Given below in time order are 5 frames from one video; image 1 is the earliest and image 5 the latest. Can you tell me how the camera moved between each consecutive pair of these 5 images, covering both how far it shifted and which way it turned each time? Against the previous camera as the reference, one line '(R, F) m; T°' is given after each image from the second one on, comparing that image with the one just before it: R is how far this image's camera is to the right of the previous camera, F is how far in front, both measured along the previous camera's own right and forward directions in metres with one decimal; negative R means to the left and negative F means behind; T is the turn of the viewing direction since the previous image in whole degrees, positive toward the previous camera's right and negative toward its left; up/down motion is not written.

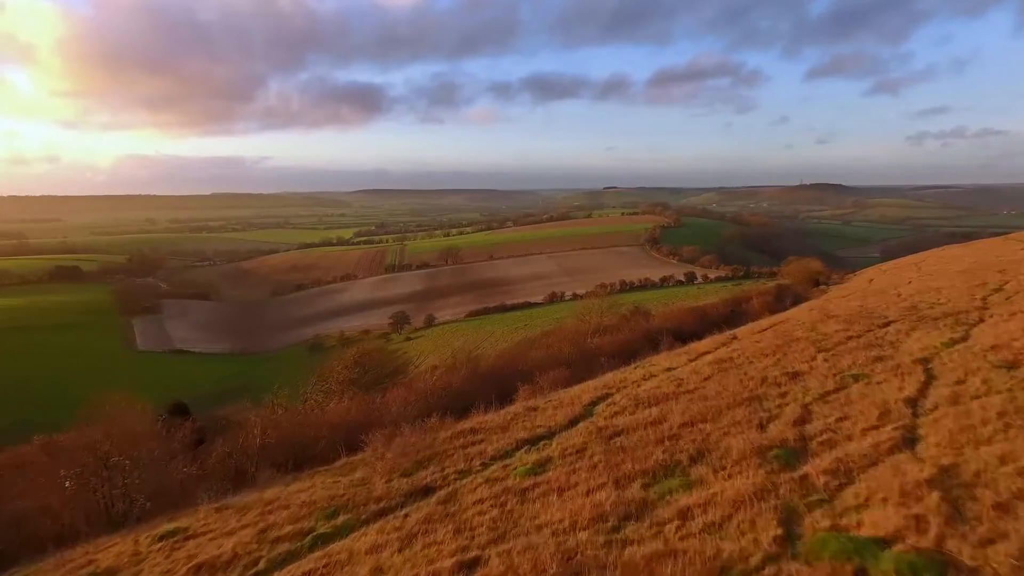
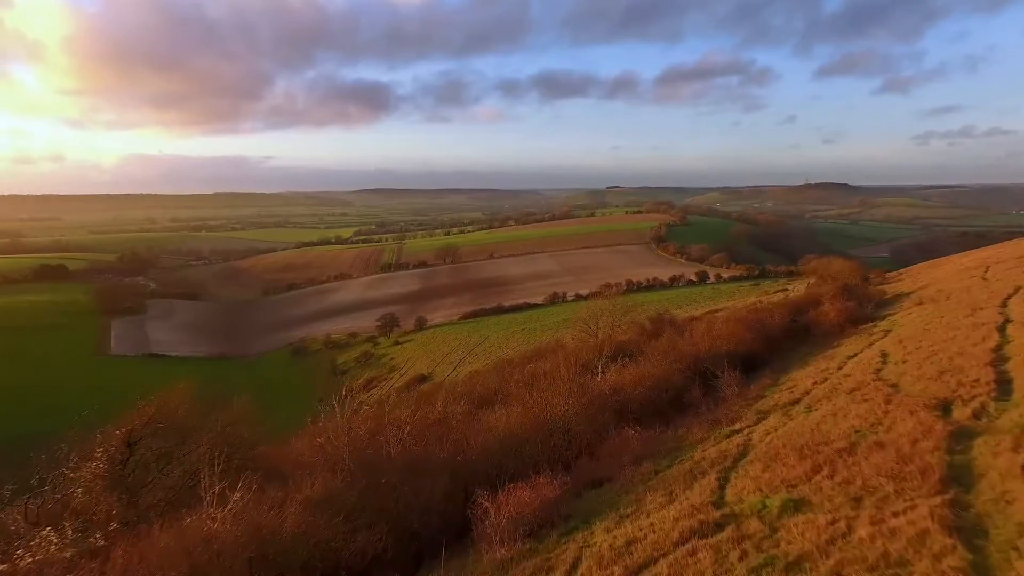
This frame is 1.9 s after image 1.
(+0.5, +3.8) m; 0°
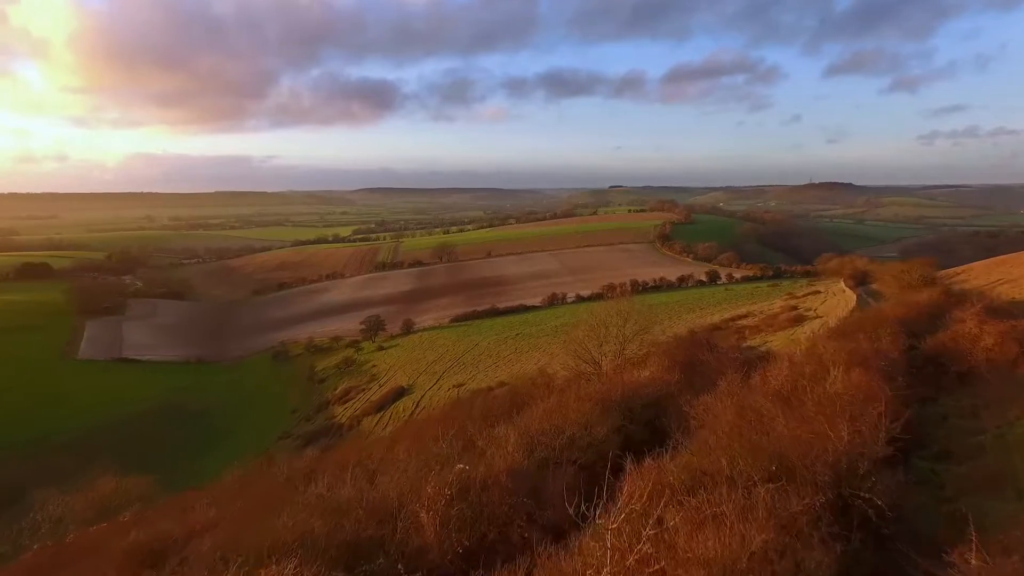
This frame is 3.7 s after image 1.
(+0.6, +3.7) m; 0°
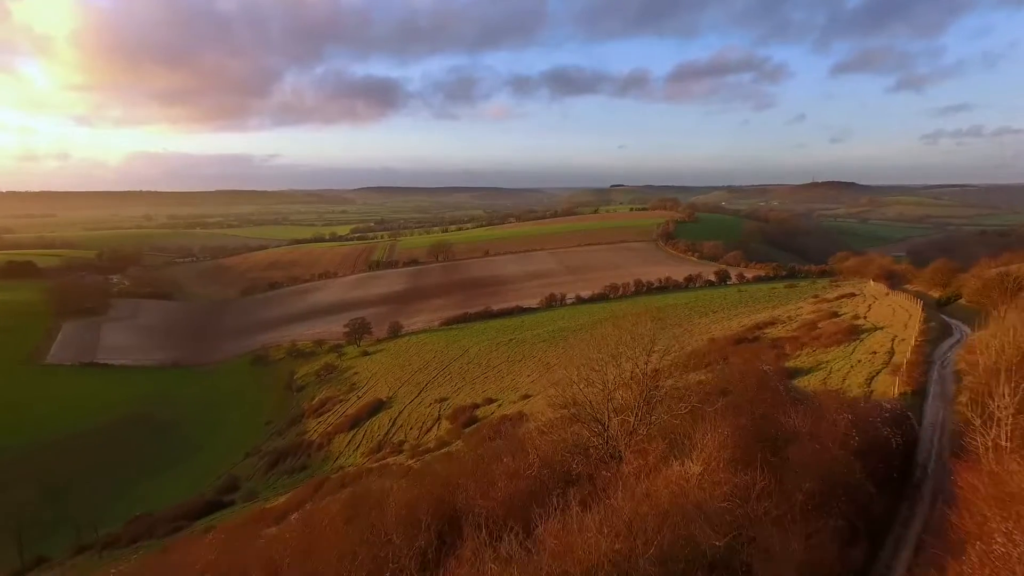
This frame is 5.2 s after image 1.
(+0.4, +3.1) m; 0°
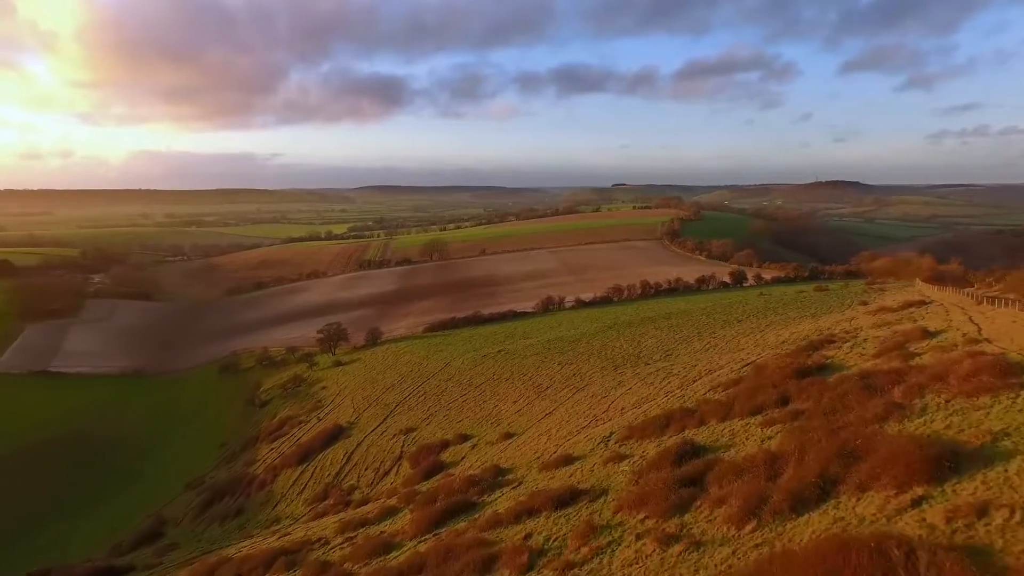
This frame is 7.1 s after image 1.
(+0.6, +4.3) m; 0°
